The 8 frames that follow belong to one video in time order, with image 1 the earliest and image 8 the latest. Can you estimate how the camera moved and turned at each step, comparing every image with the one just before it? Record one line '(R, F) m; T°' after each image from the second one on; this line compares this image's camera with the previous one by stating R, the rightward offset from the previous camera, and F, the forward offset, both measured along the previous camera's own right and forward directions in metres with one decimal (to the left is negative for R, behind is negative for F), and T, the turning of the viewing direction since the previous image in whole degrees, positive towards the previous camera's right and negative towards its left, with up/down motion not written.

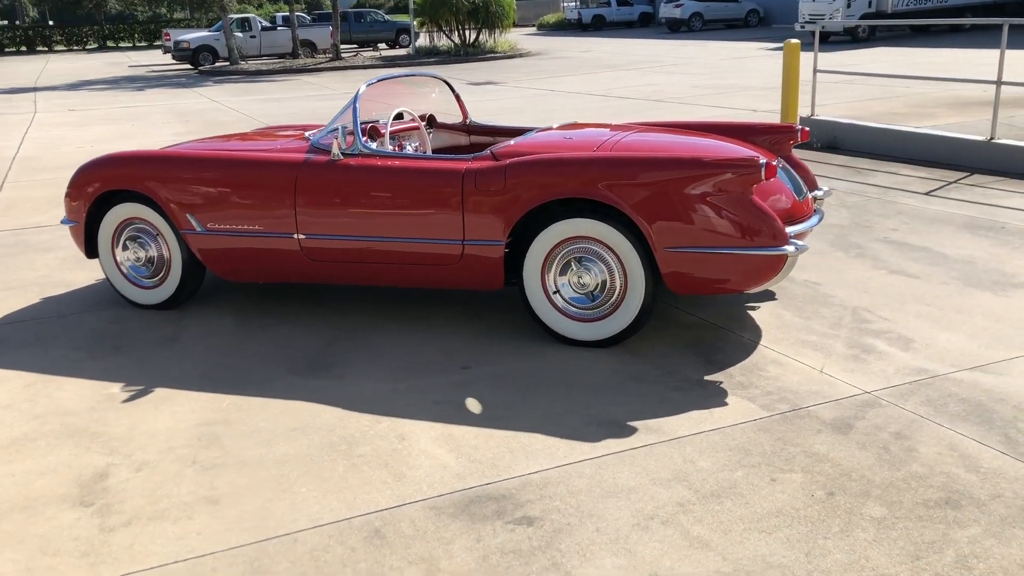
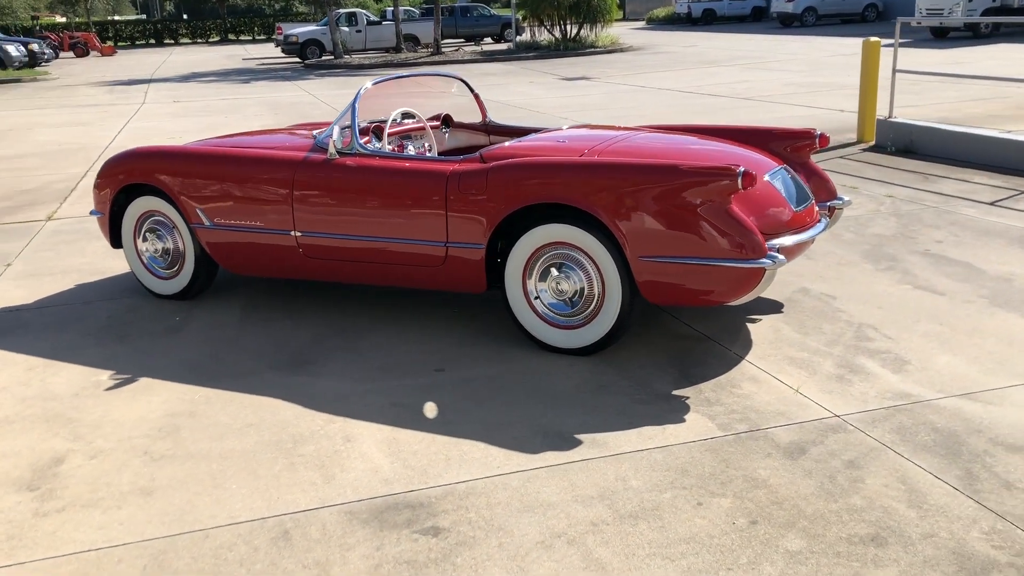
(+0.6, +0.1) m; -6°
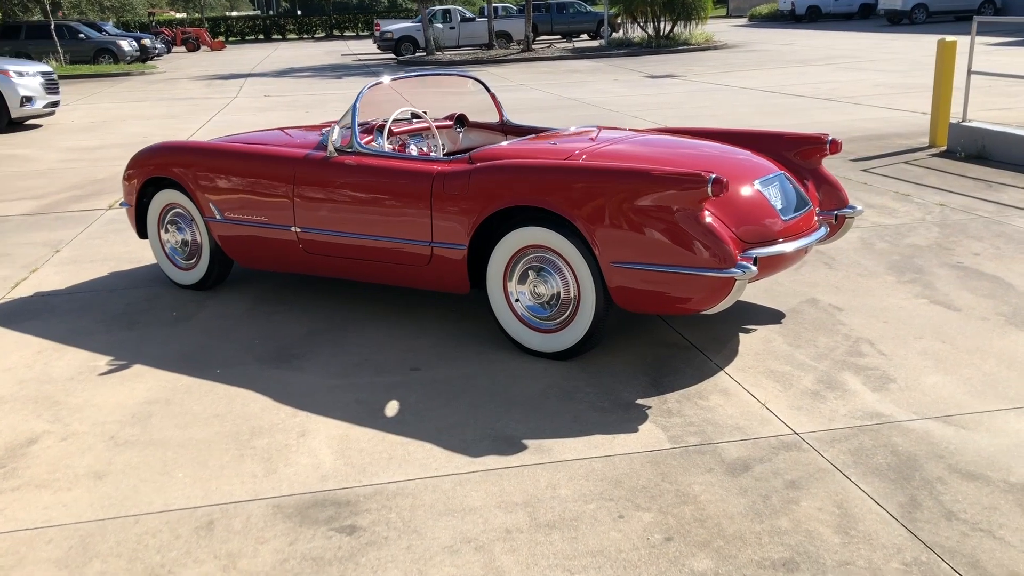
(+0.5, 0.0) m; -6°
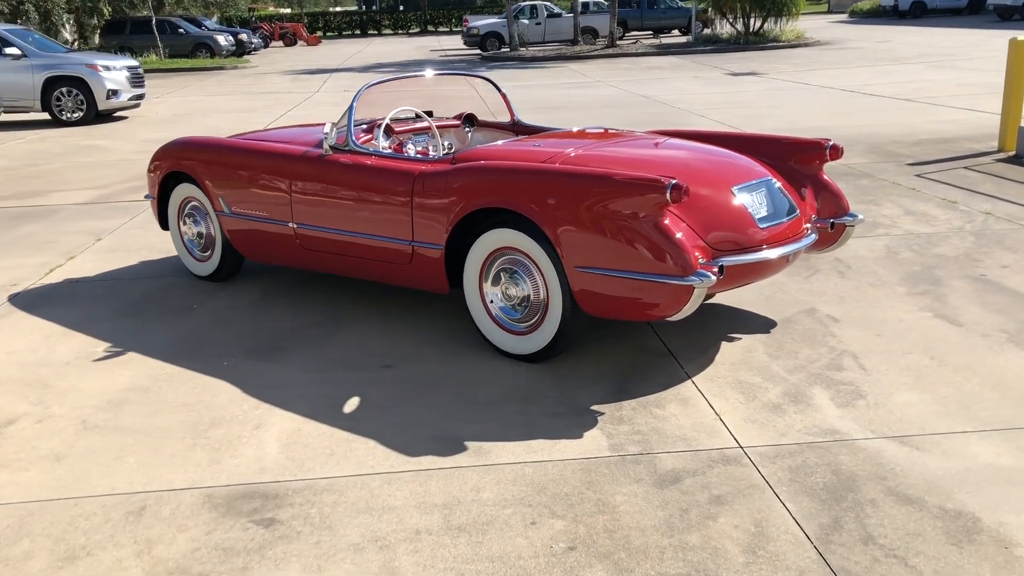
(+0.5, 0.0) m; -5°
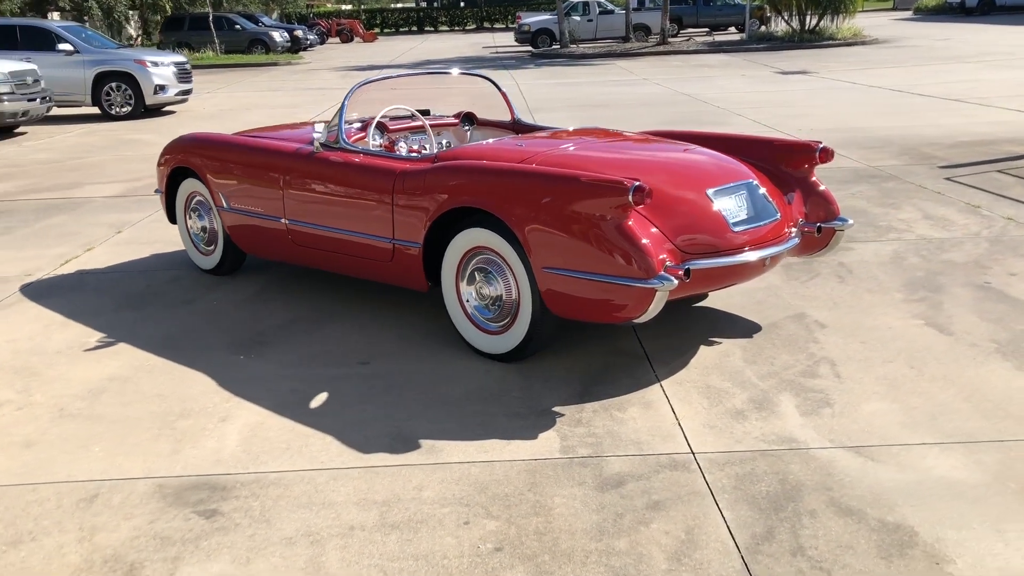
(+0.4, 0.0) m; -3°
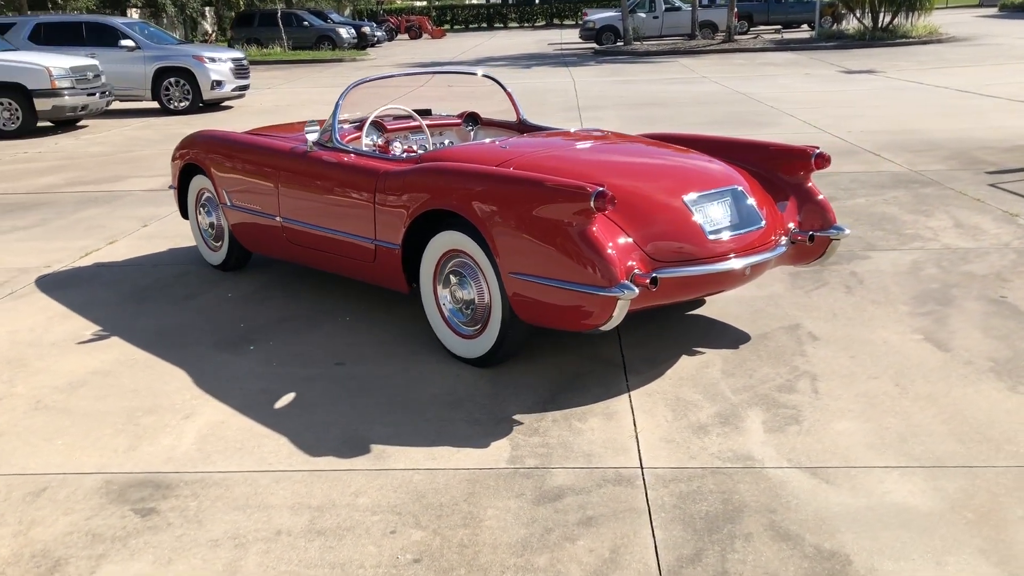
(+0.4, +0.1) m; -4°
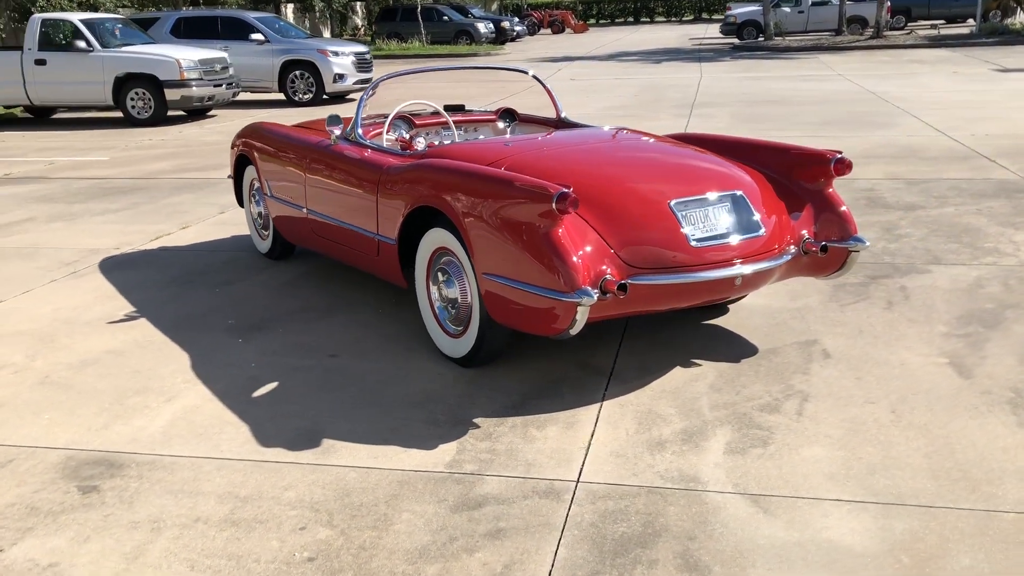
(+0.7, +0.1) m; -9°
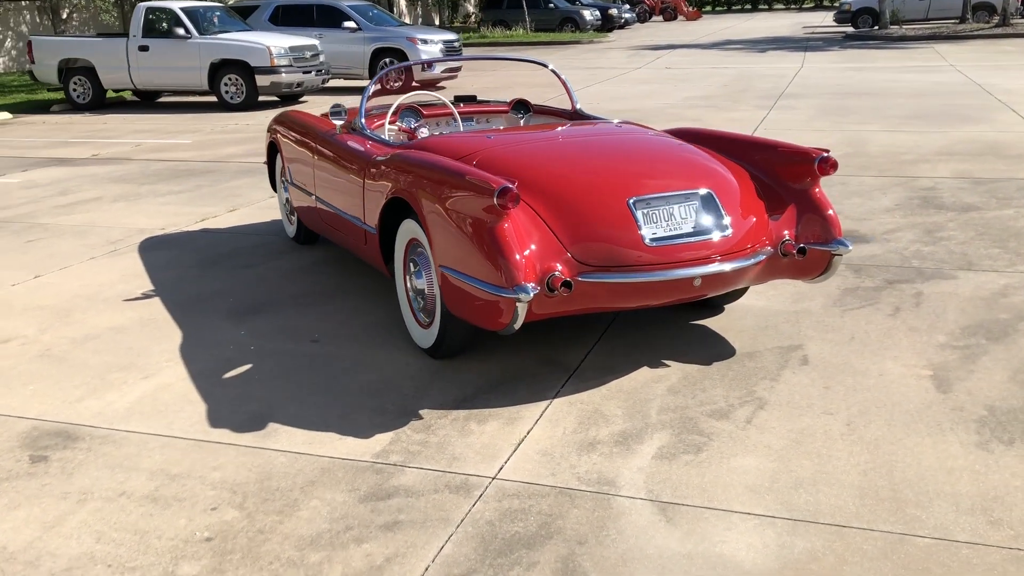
(+0.6, 0.0) m; -7°
